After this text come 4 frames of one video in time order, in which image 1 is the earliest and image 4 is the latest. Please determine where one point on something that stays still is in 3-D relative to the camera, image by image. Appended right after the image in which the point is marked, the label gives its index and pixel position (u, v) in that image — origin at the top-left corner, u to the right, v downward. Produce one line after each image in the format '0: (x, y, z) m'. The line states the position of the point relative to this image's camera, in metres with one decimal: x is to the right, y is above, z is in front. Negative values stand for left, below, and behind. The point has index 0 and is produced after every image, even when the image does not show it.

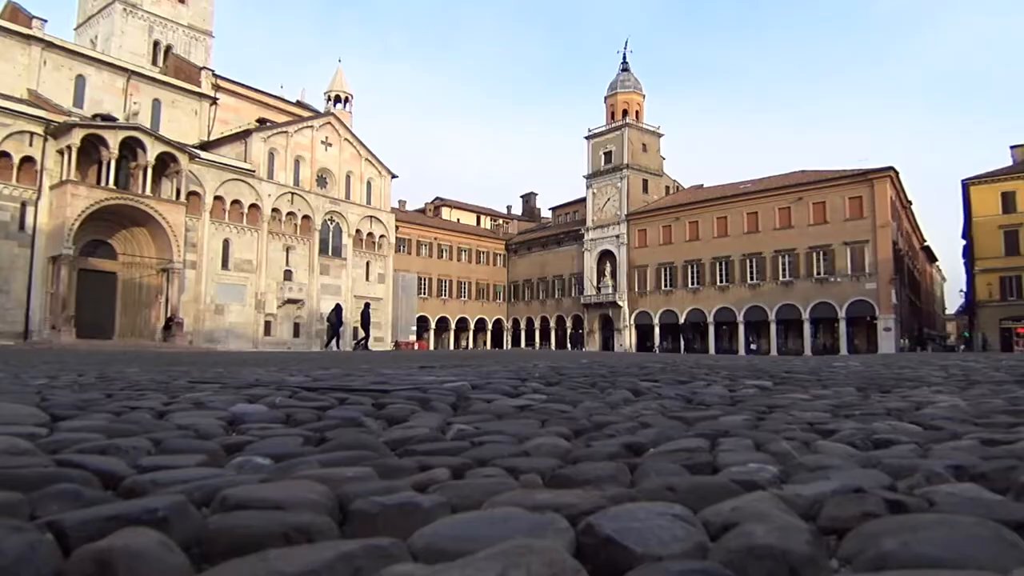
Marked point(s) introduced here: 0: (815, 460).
0: (+0.9, -0.5, +2.2) m
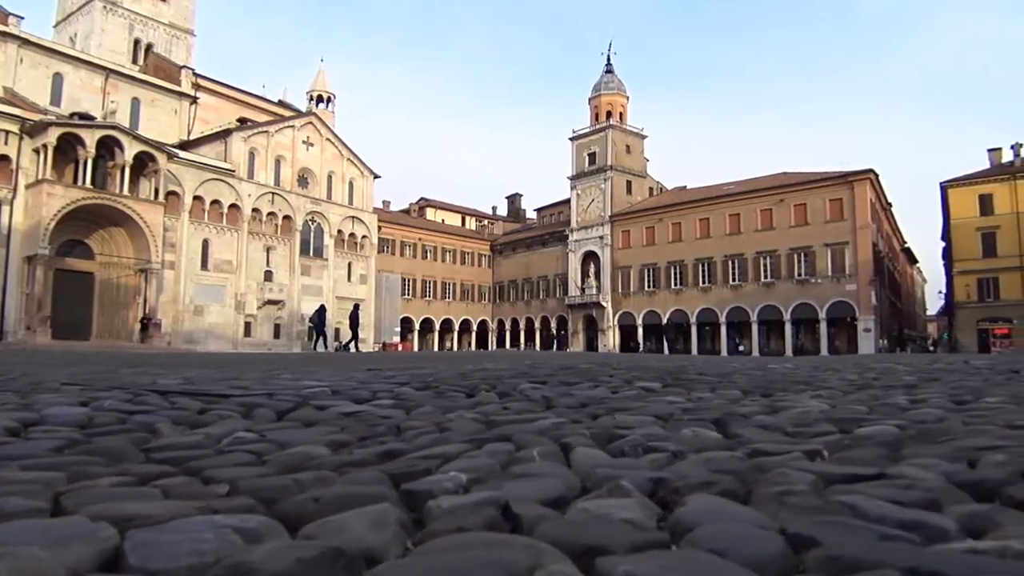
0: (+0.1, -0.5, +2.2) m
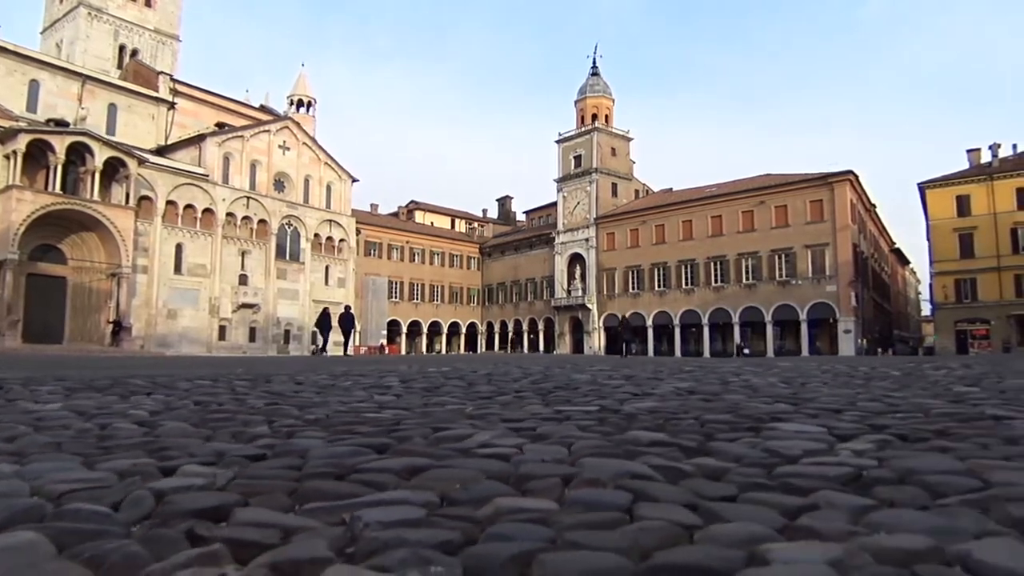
0: (-5.3, -0.7, +2.8) m
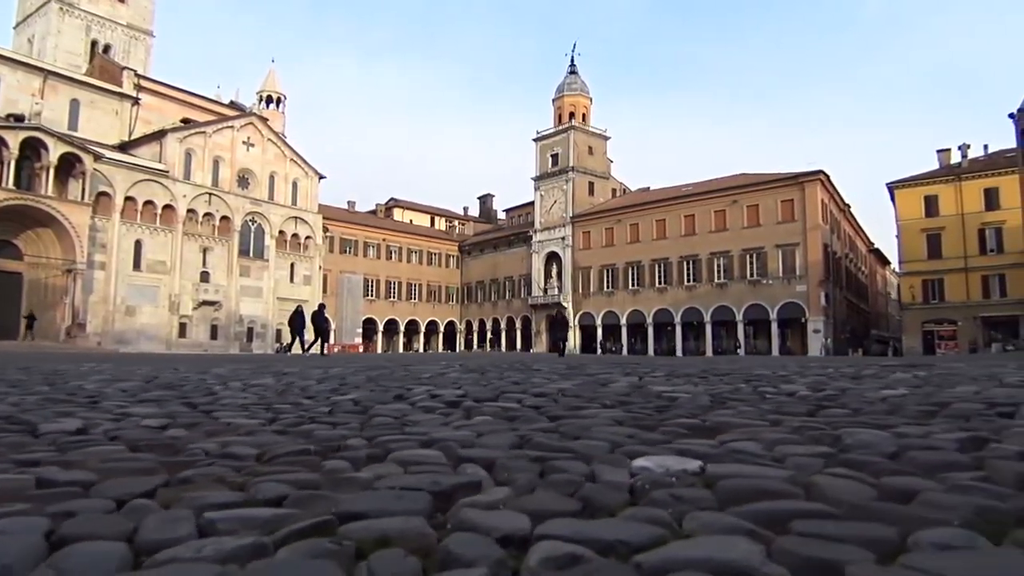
0: (-10.9, -0.6, +2.3) m
